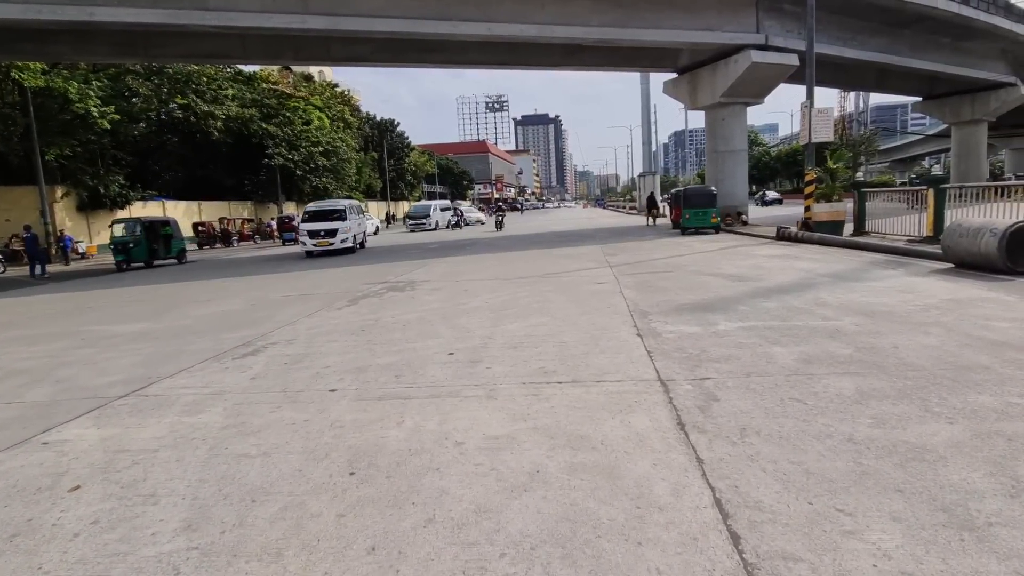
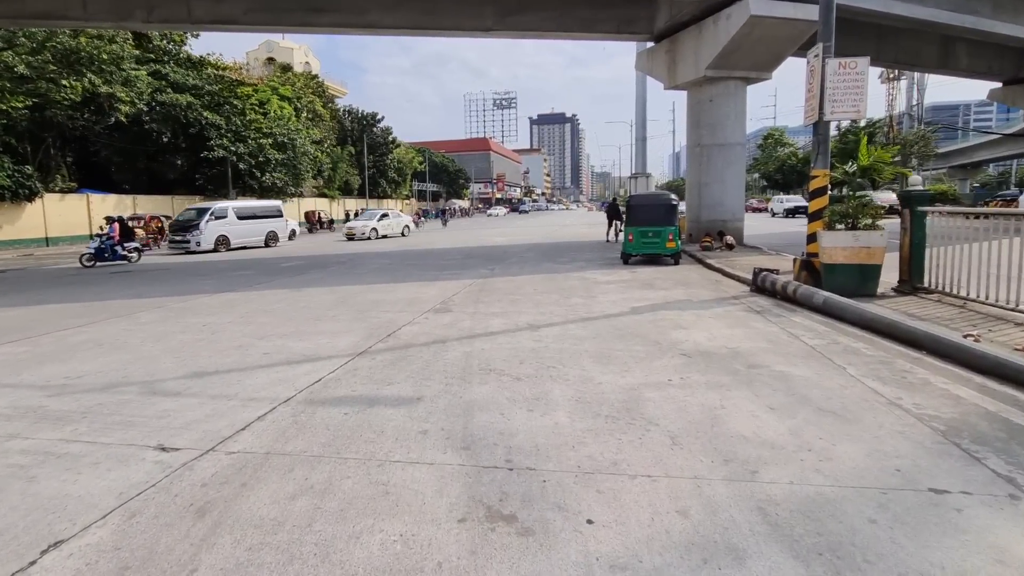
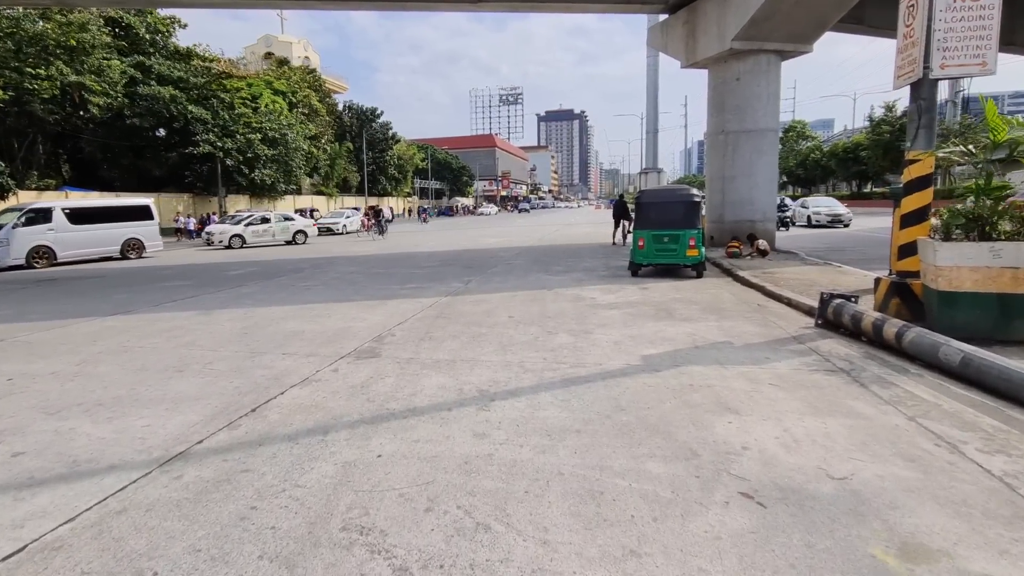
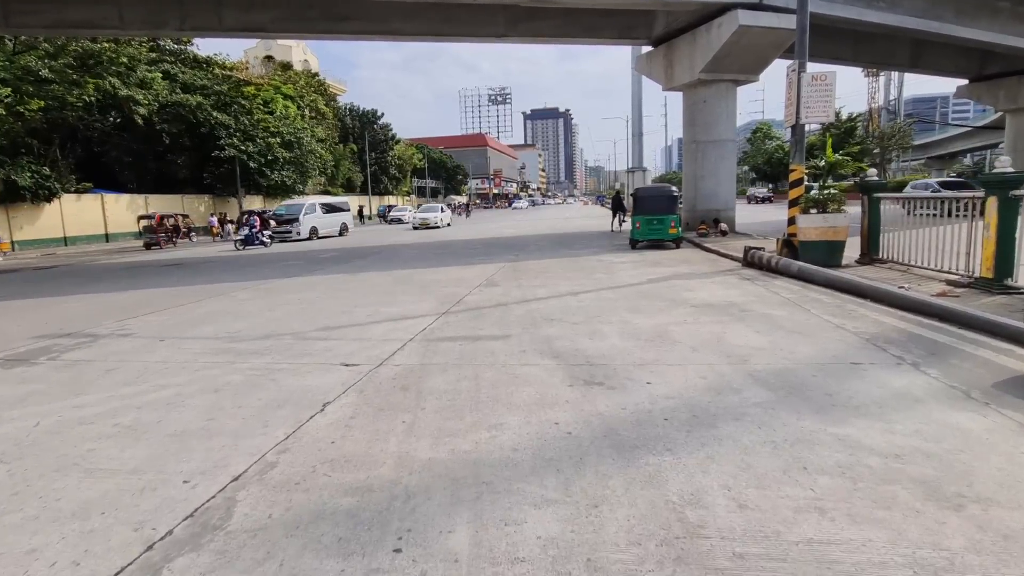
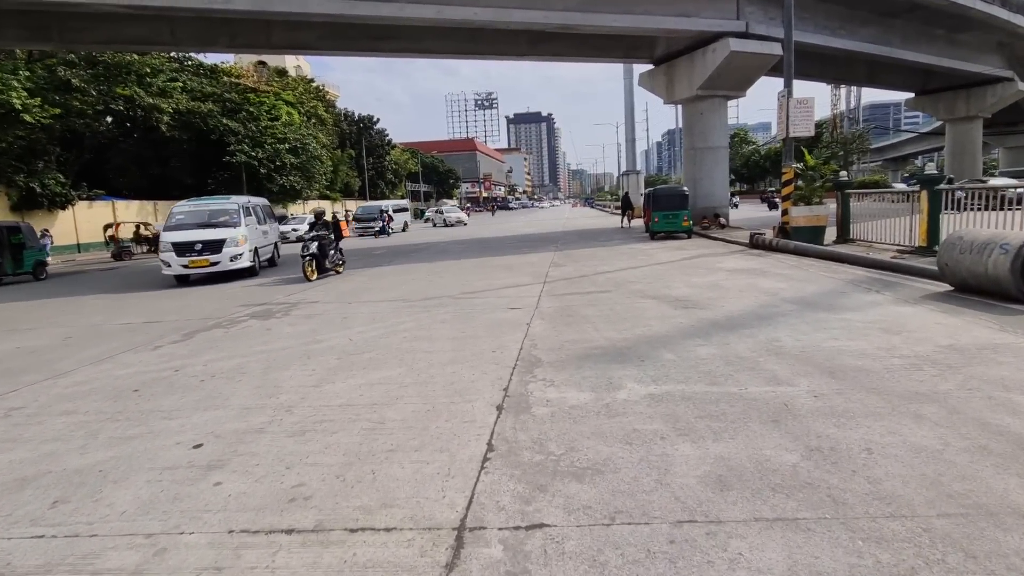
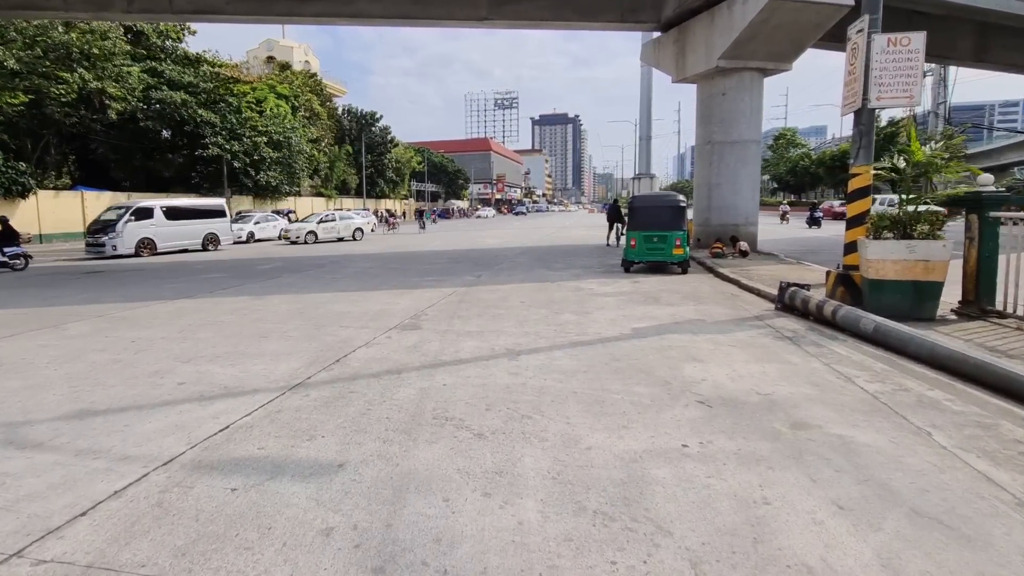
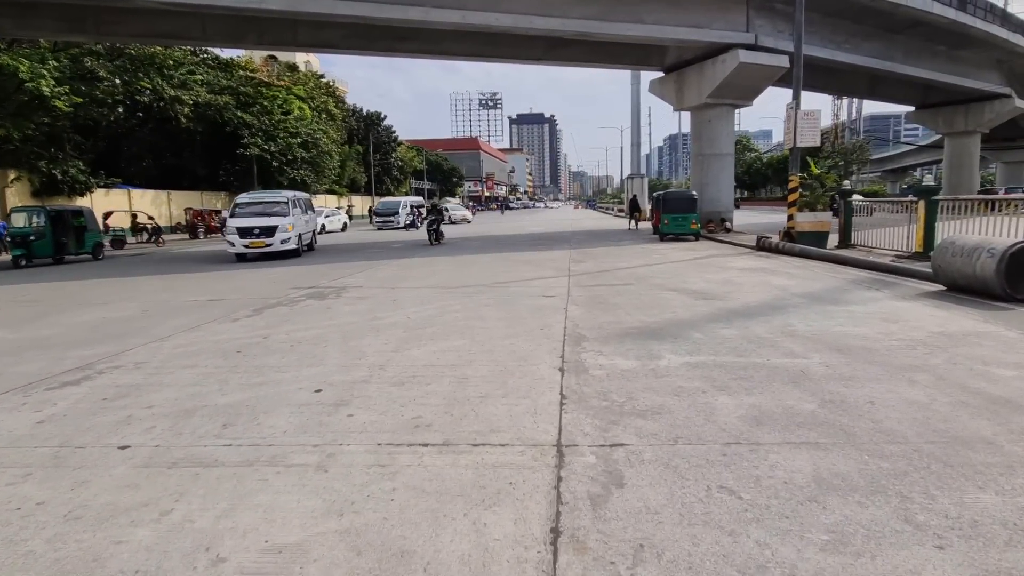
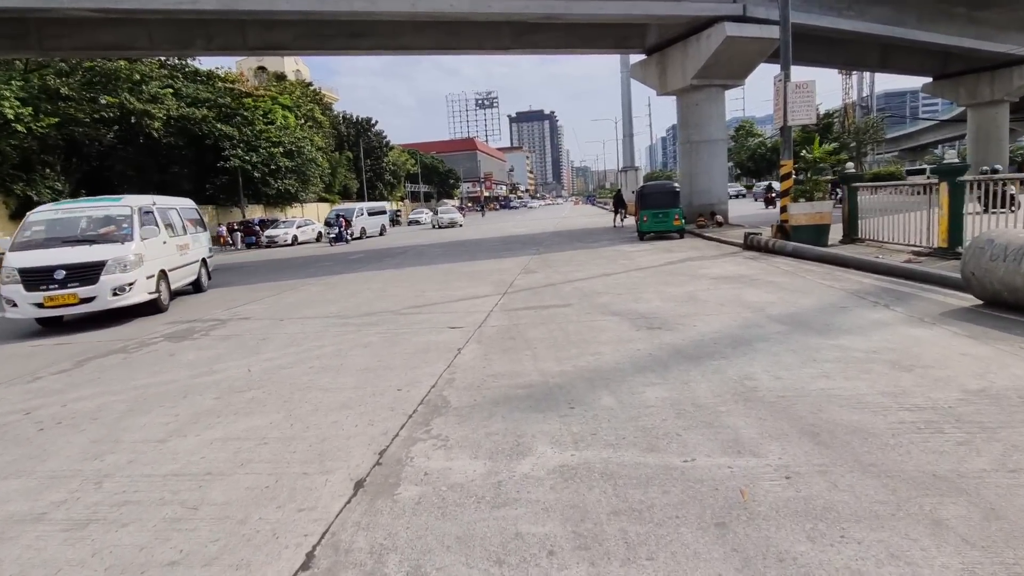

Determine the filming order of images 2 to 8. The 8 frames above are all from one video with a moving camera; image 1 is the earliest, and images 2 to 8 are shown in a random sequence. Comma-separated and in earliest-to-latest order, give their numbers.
7, 5, 8, 4, 2, 6, 3
